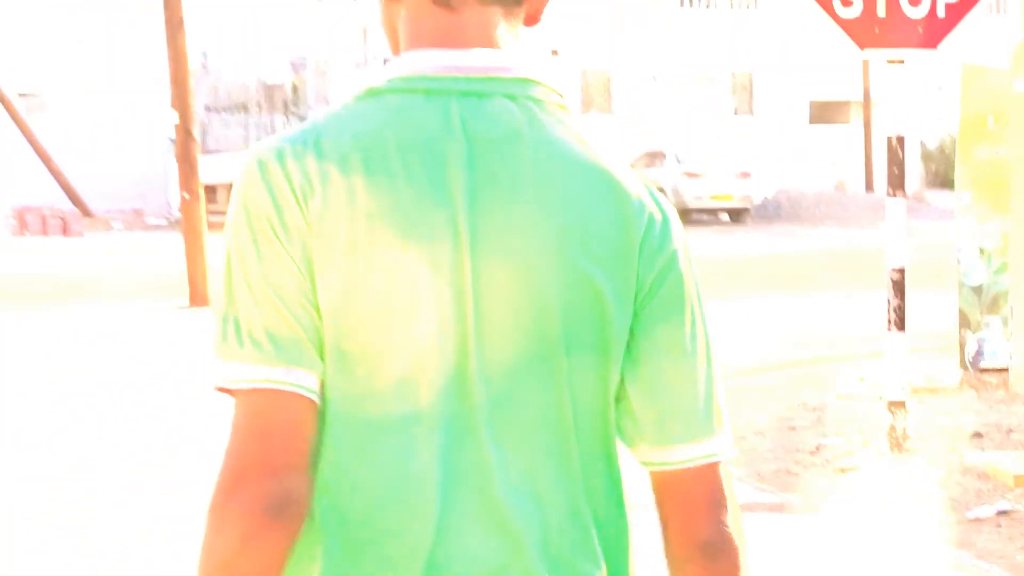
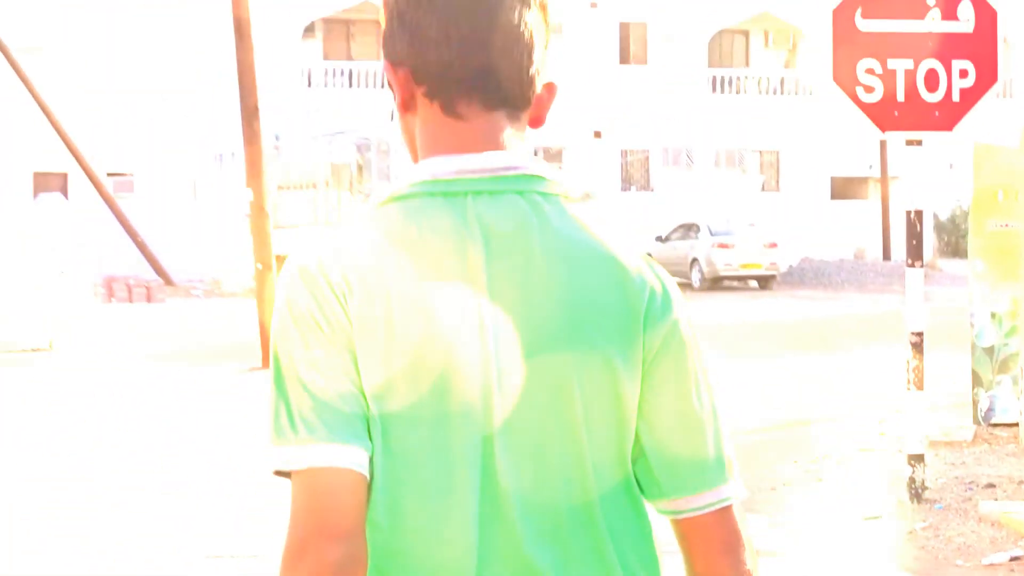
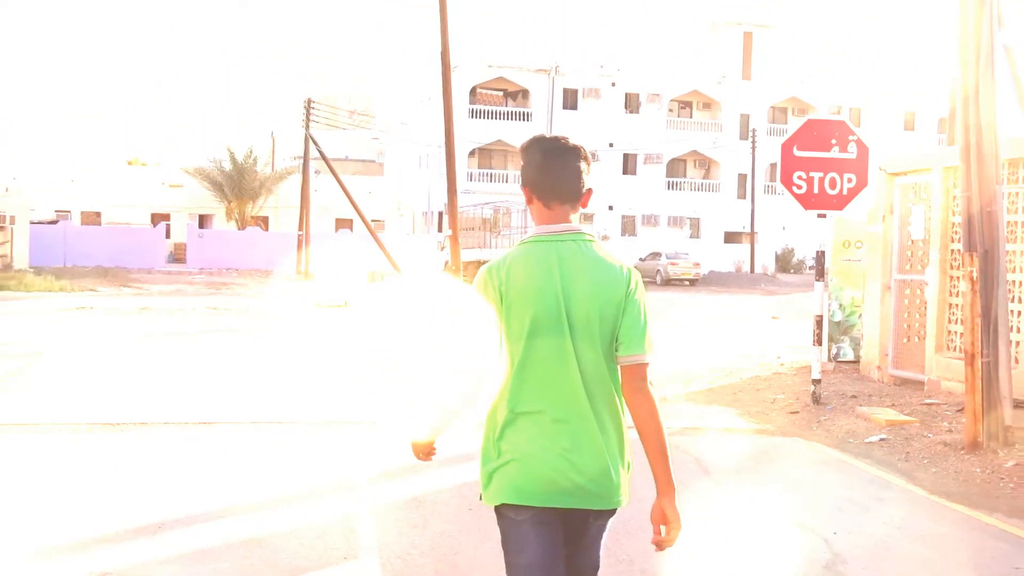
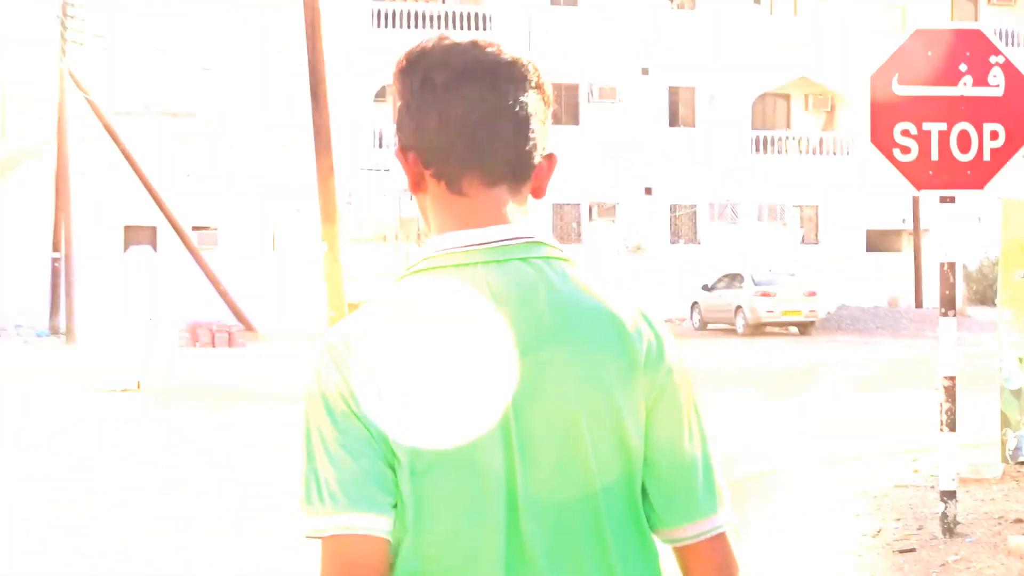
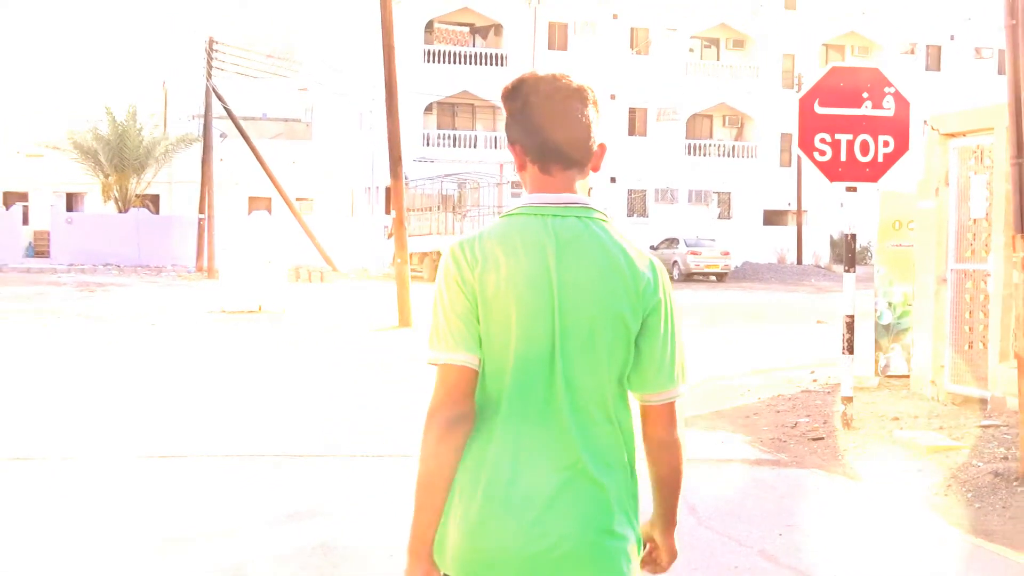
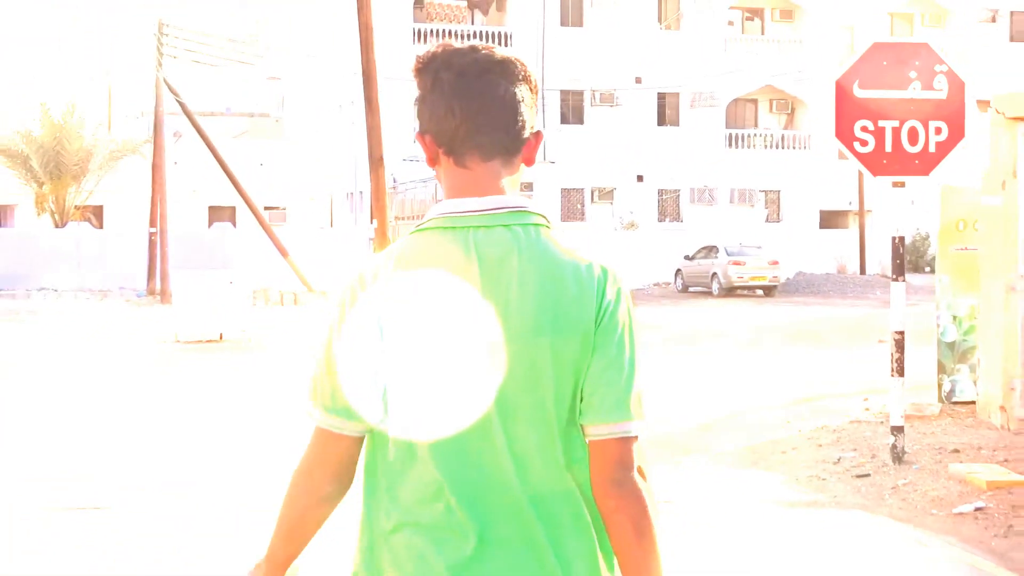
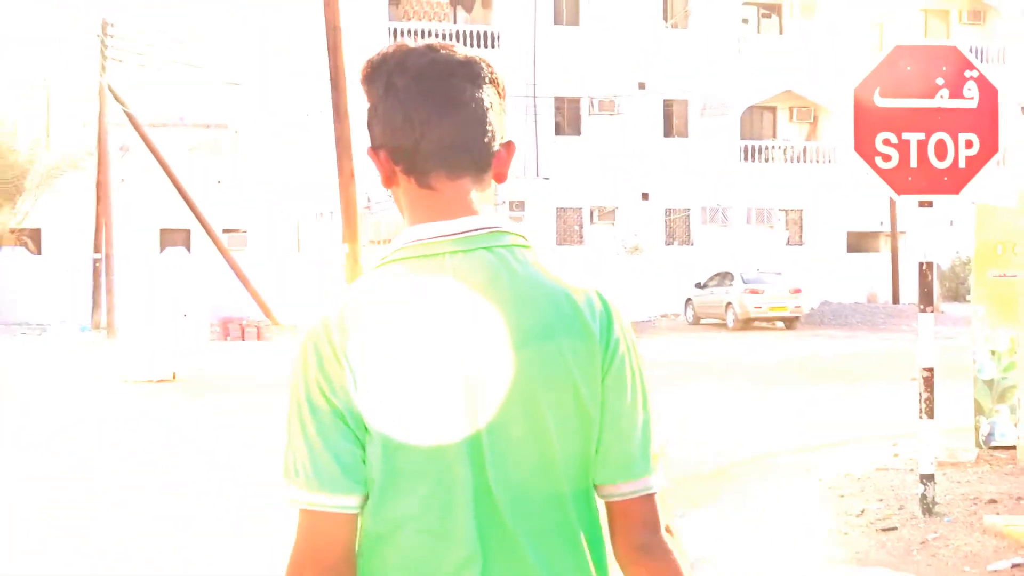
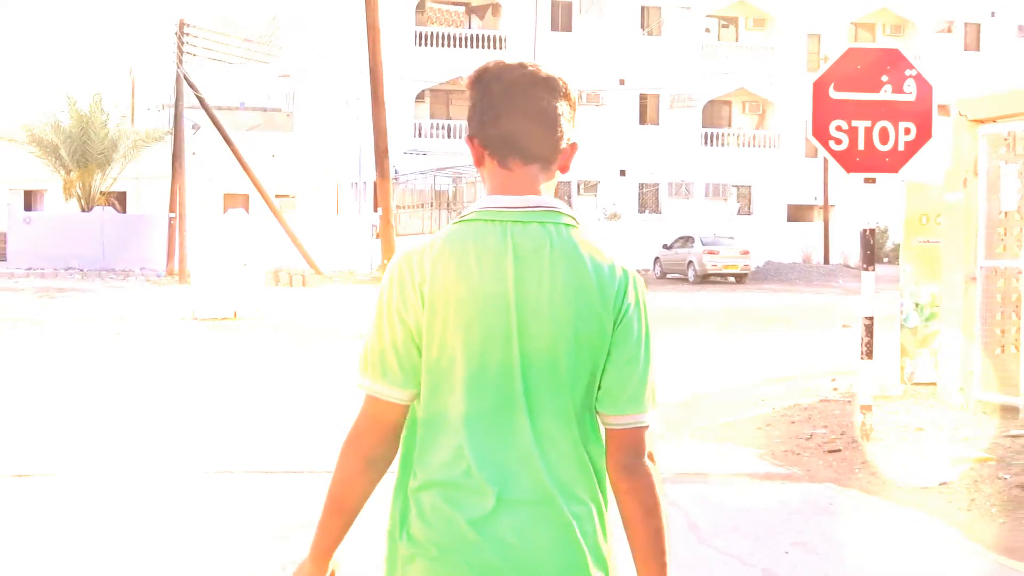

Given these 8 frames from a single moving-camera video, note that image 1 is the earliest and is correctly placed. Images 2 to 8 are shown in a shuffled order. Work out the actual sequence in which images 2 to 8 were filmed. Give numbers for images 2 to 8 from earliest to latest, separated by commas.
2, 4, 7, 6, 8, 5, 3
